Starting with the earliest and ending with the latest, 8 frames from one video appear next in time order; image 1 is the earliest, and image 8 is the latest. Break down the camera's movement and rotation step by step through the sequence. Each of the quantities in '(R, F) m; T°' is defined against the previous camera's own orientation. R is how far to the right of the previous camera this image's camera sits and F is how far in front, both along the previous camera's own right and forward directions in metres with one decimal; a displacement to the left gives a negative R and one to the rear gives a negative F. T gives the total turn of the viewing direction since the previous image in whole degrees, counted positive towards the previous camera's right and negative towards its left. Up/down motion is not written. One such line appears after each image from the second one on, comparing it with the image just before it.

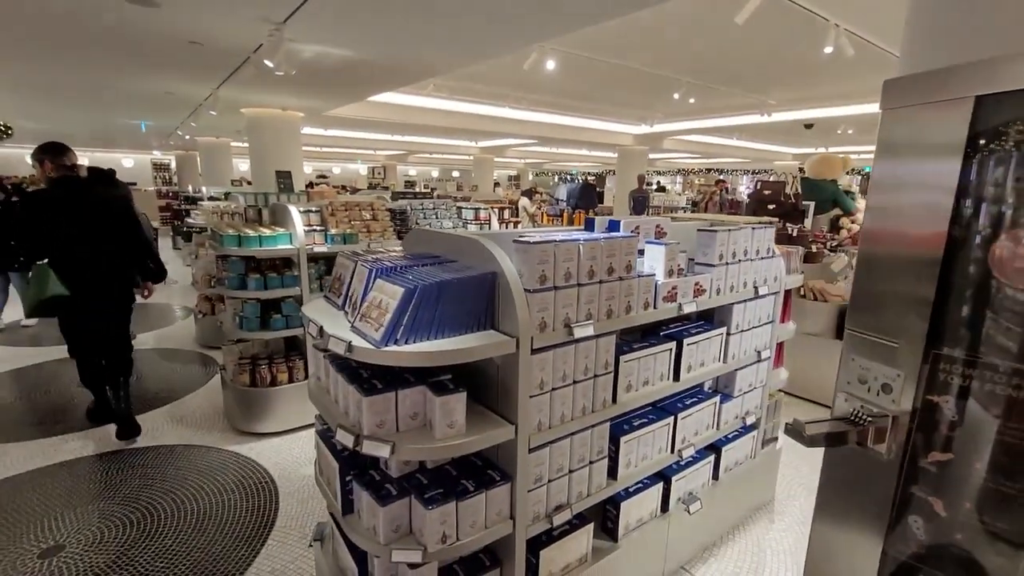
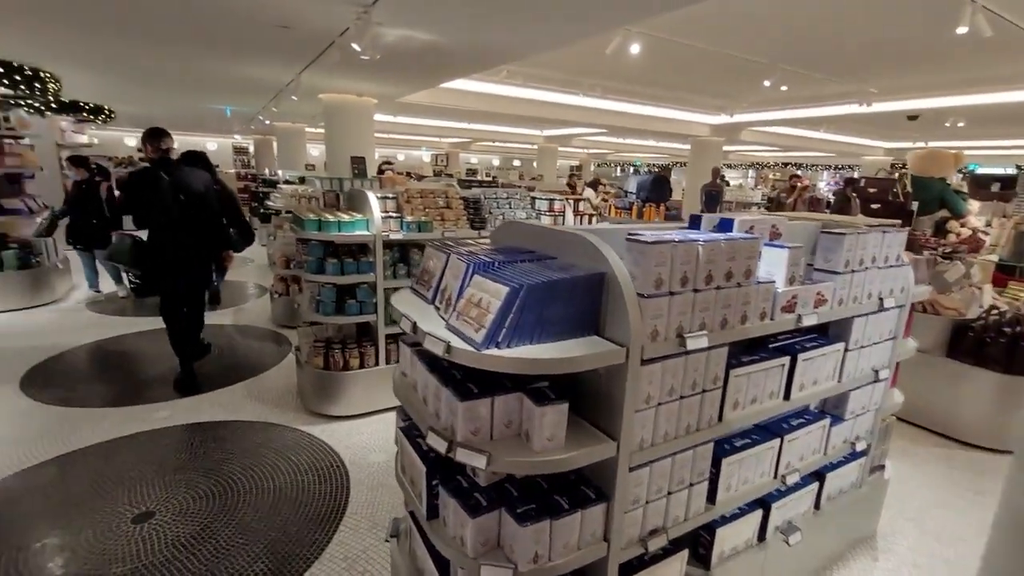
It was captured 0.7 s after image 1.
(-0.2, +0.1) m; -6°
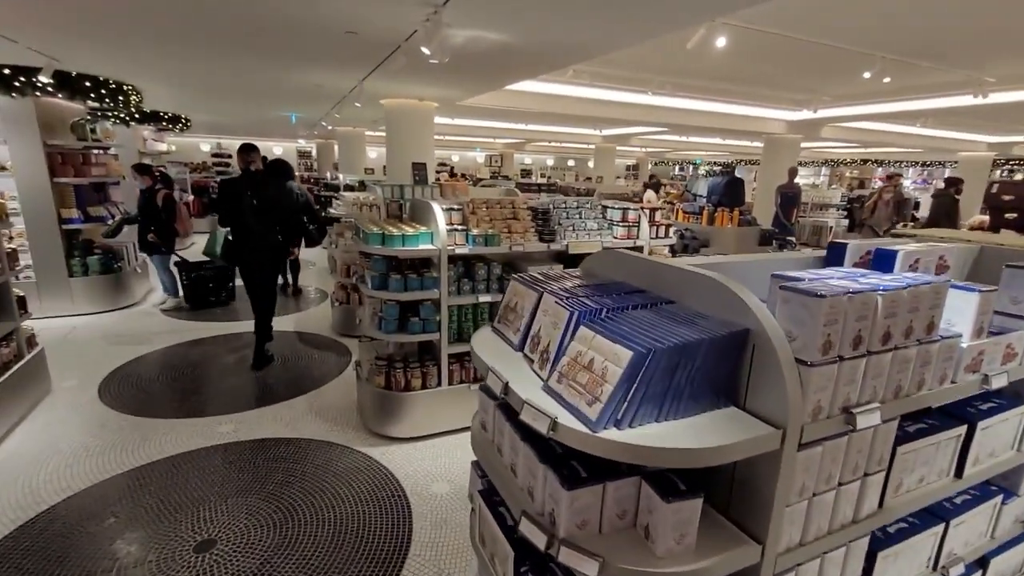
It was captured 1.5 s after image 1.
(-0.2, +0.3) m; -6°
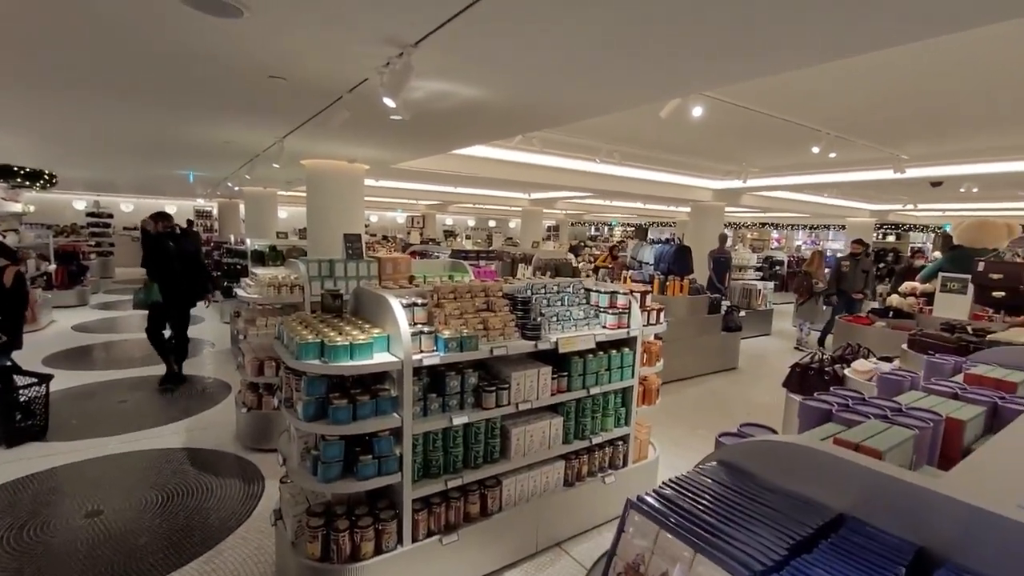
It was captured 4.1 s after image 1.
(-0.4, +0.8) m; +10°
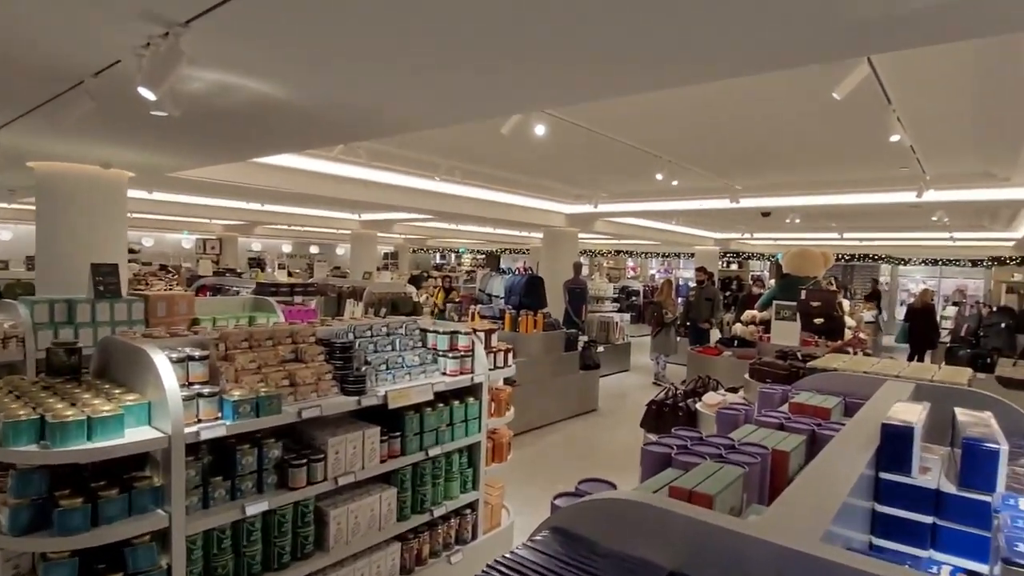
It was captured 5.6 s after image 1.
(+0.3, +0.5) m; +15°
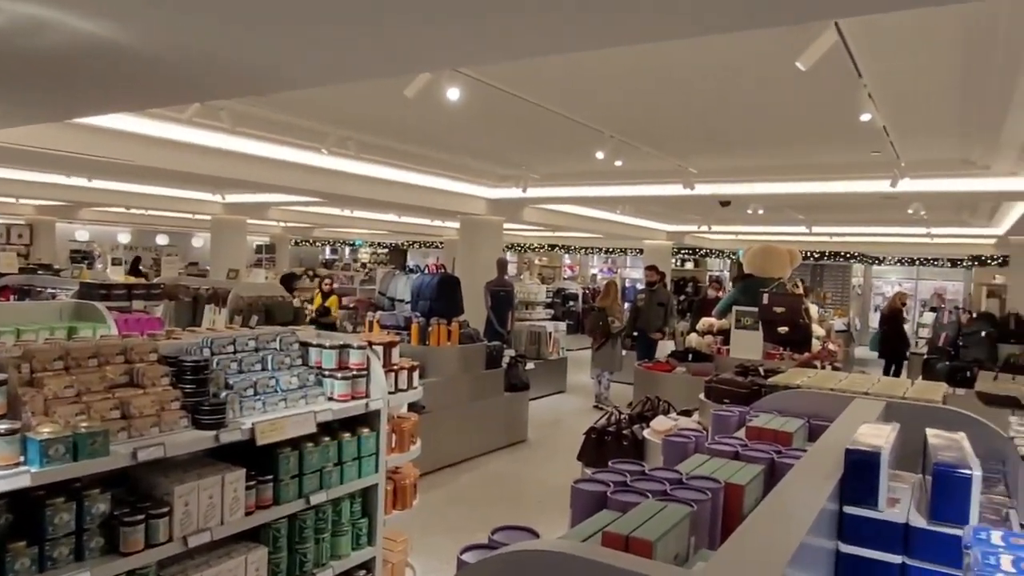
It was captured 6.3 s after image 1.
(+0.2, +0.6) m; +5°
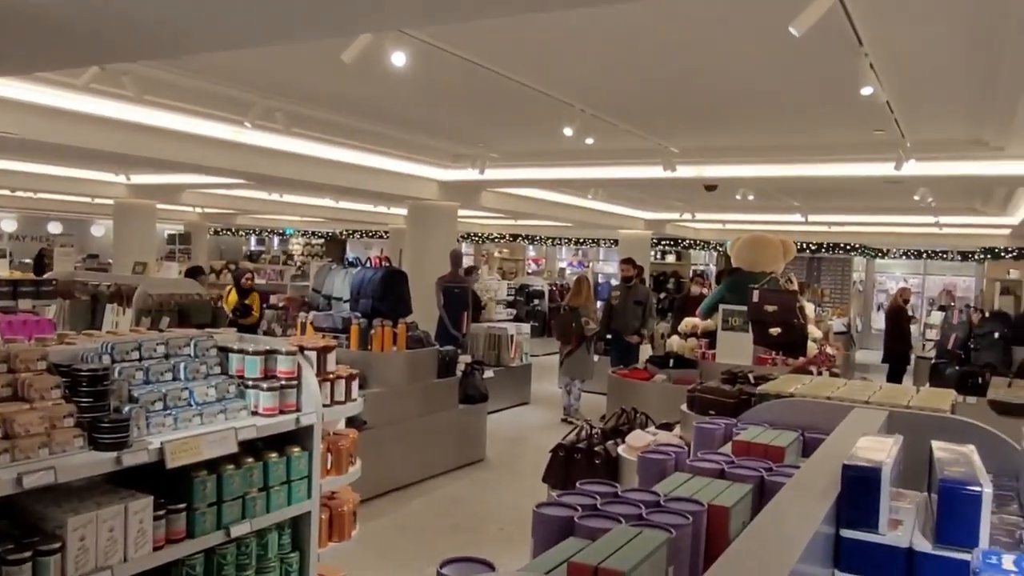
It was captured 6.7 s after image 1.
(+0.1, +0.3) m; +1°
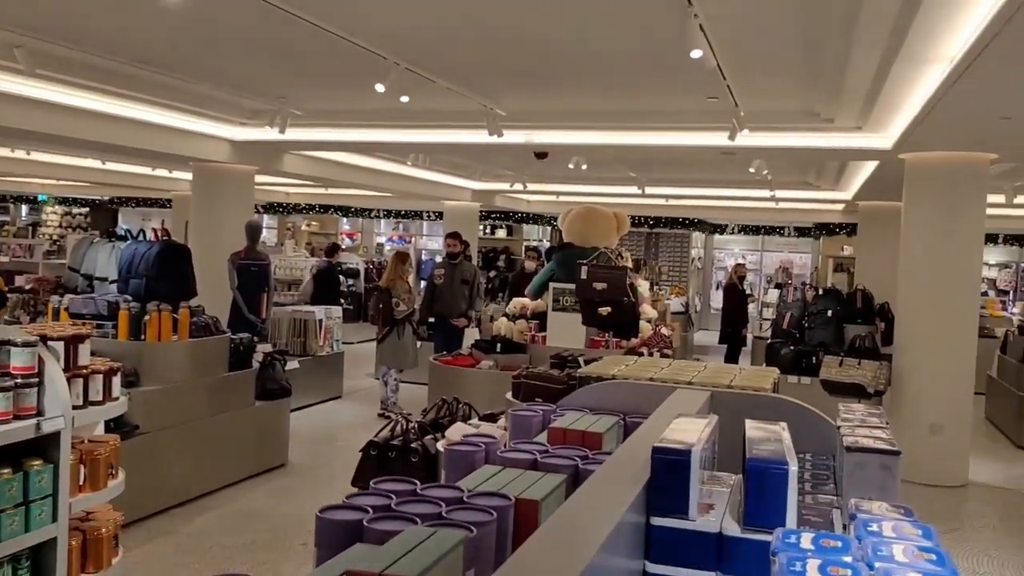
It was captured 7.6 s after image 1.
(+0.5, +0.2) m; +6°
